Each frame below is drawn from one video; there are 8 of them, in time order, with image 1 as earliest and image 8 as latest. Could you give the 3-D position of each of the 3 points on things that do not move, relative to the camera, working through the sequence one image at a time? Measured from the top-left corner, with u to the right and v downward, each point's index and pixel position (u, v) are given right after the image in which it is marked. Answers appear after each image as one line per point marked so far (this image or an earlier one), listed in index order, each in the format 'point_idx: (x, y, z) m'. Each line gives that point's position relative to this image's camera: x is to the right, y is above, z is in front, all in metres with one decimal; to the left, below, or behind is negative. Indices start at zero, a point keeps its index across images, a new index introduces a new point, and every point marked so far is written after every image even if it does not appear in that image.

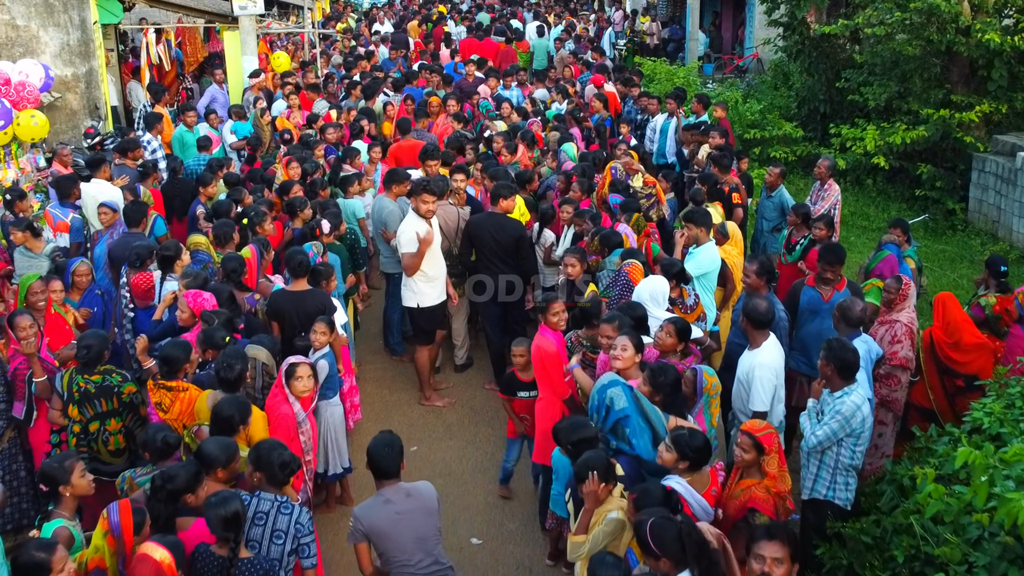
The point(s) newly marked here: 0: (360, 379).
0: (-1.0, -0.6, +7.6) m
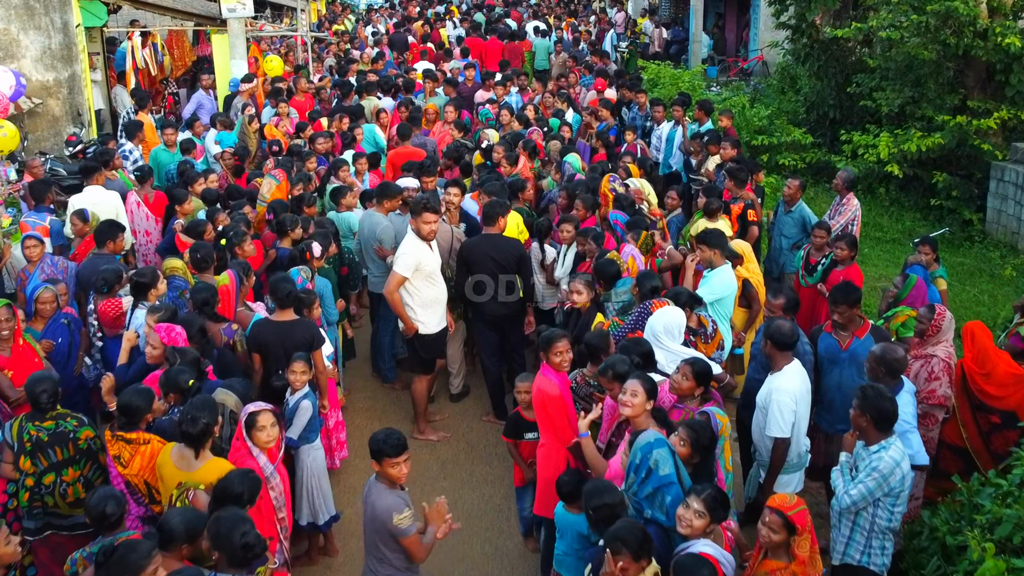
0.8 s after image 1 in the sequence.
0: (-1.0, -0.8, +7.1) m
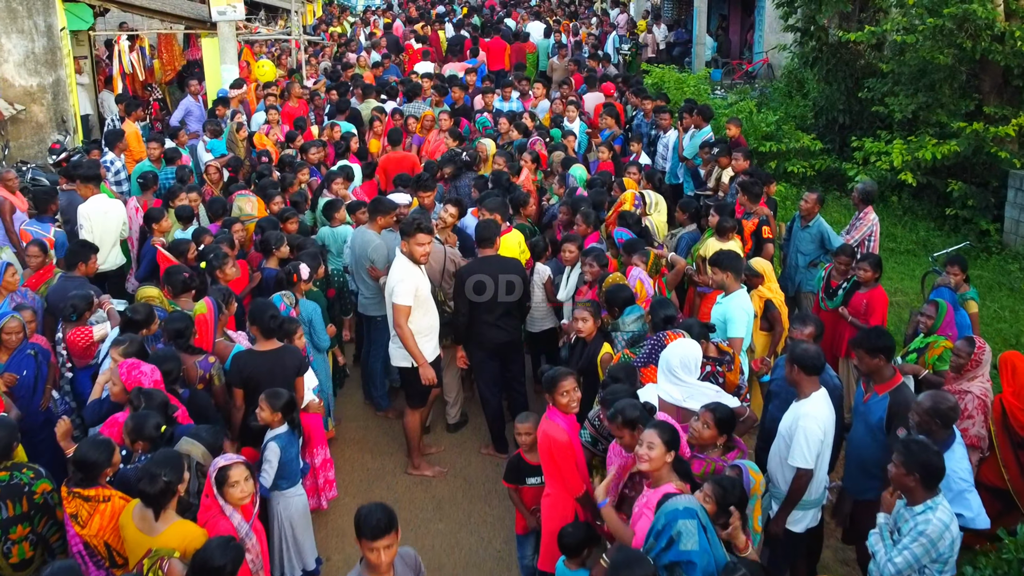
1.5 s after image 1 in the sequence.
0: (-1.0, -0.9, +6.7) m
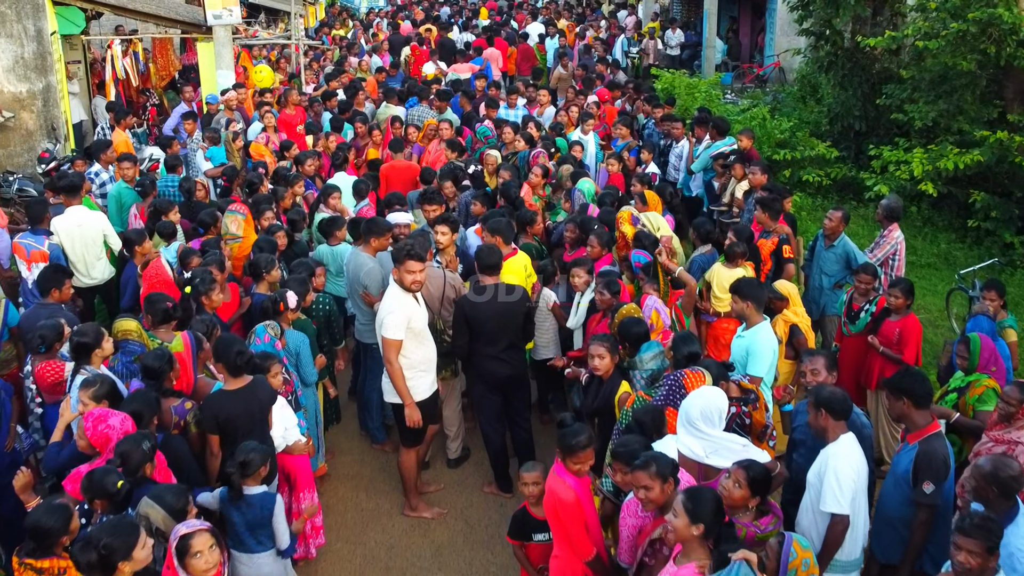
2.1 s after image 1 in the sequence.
0: (-1.0, -1.1, +6.2) m
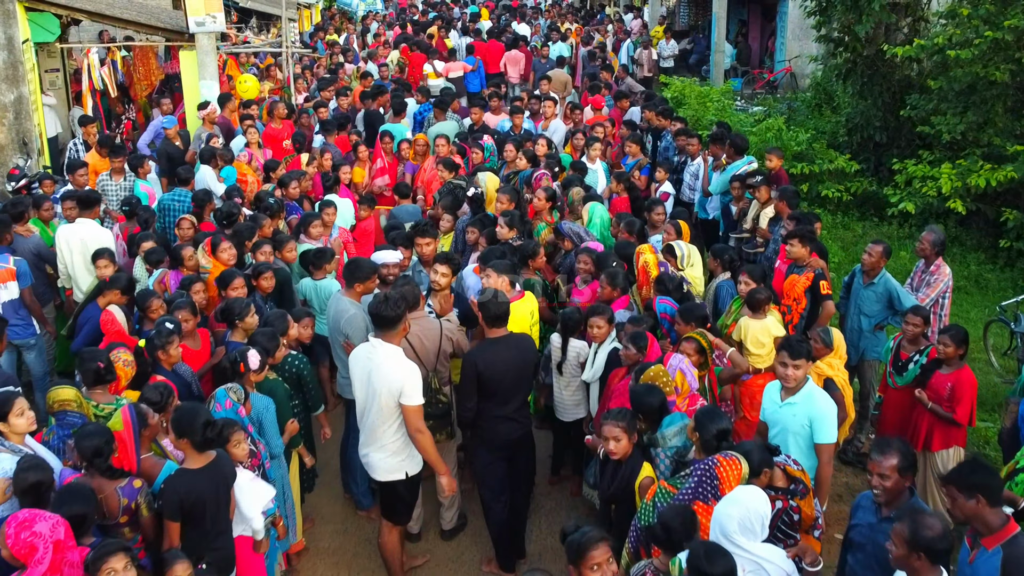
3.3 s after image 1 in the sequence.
0: (-1.0, -1.3, +5.5) m
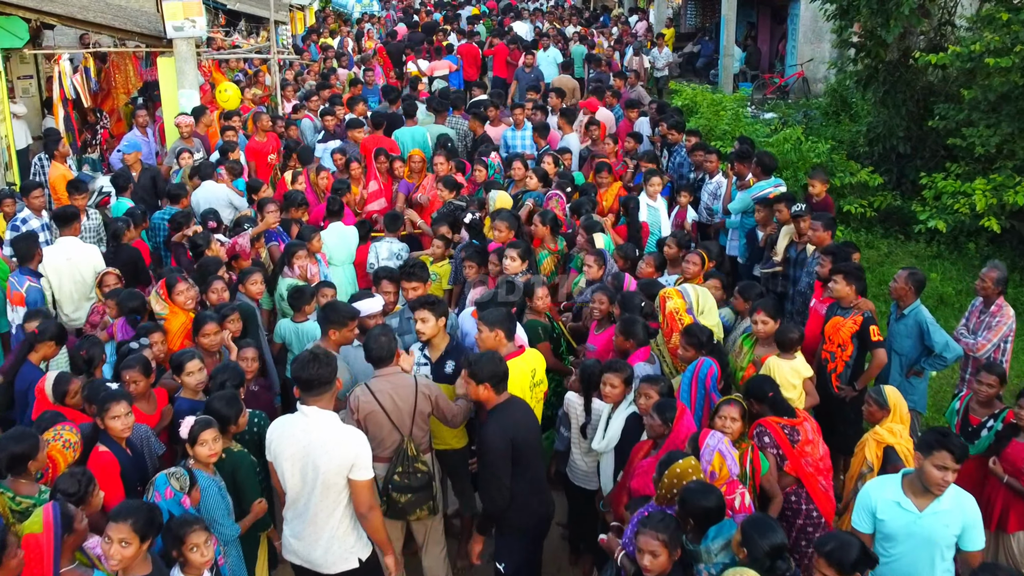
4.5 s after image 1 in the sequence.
0: (-1.0, -1.5, +4.7) m
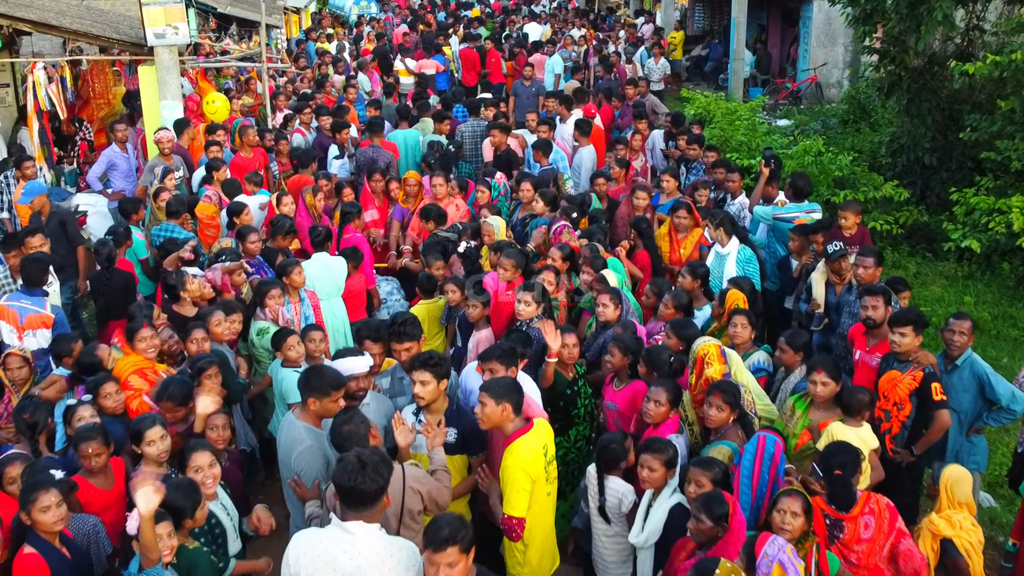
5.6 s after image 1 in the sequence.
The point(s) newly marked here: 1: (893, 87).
0: (-0.9, -1.8, +4.0) m
1: (+4.3, +2.2, +12.4) m
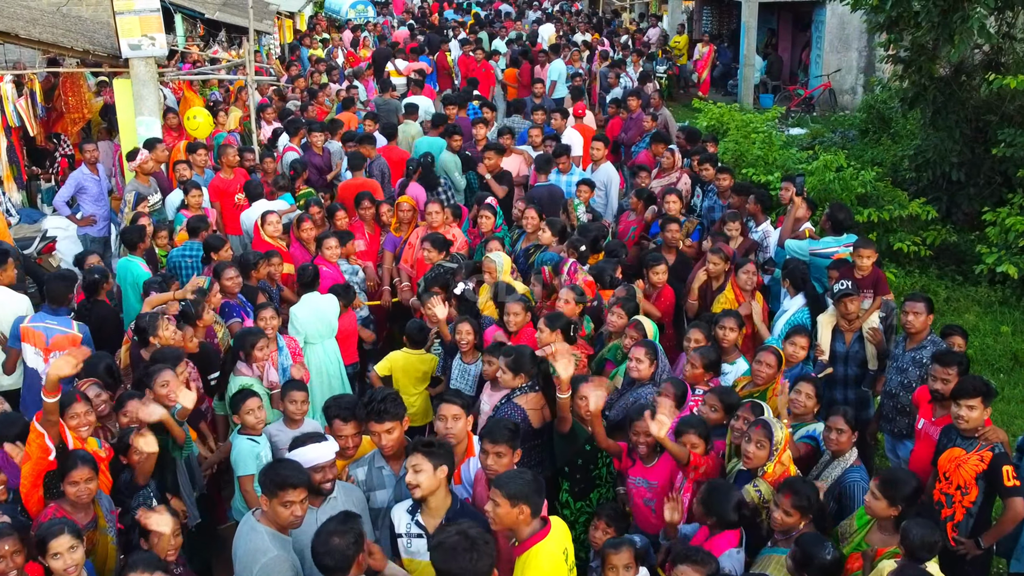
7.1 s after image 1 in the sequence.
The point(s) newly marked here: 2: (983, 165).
0: (-0.9, -2.0, +3.3) m
1: (+4.3, +2.0, +11.6) m
2: (+4.9, +1.2, +11.4) m
